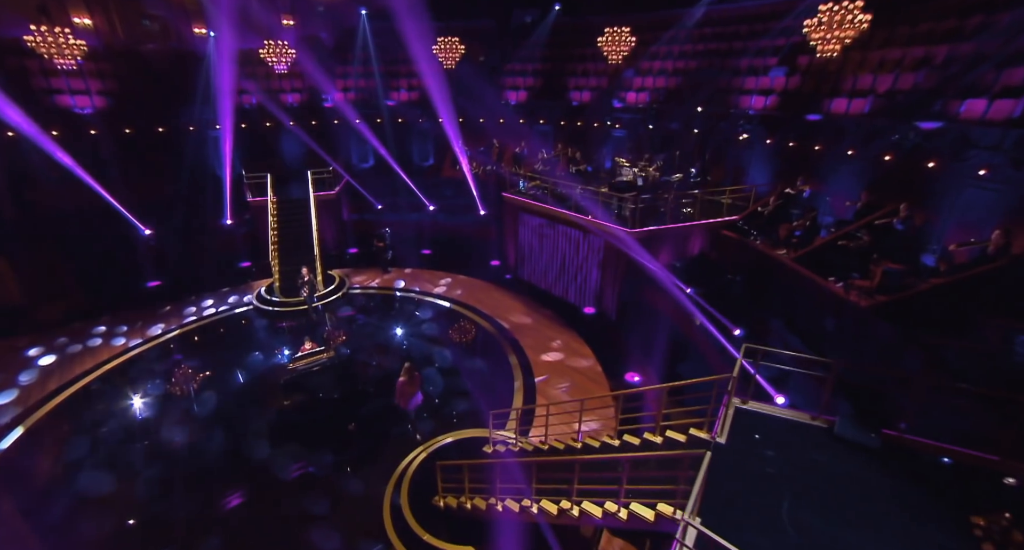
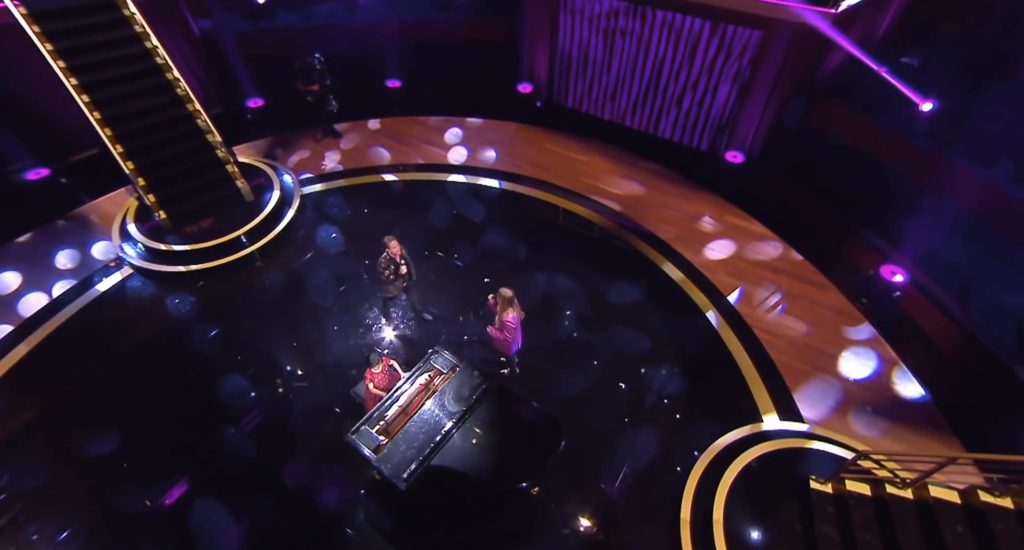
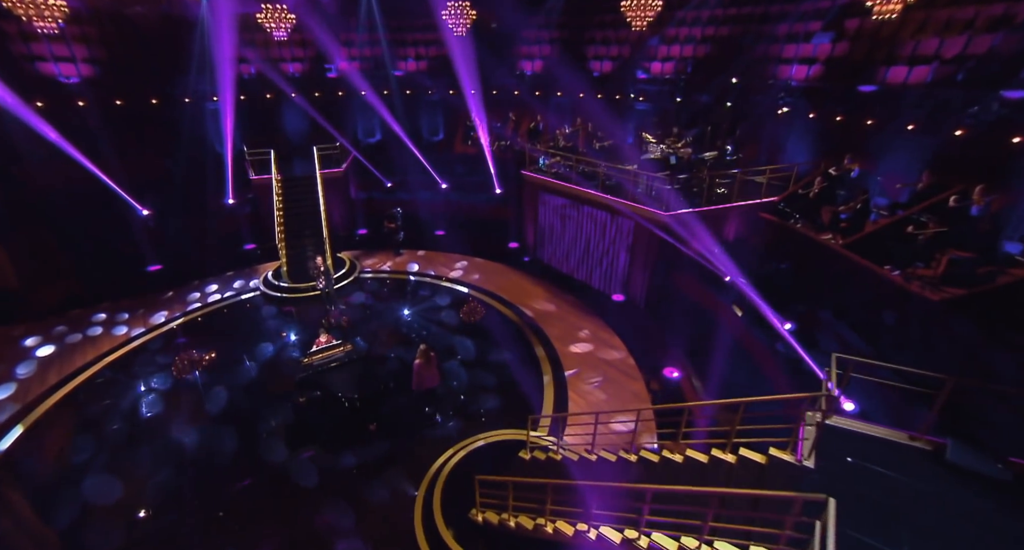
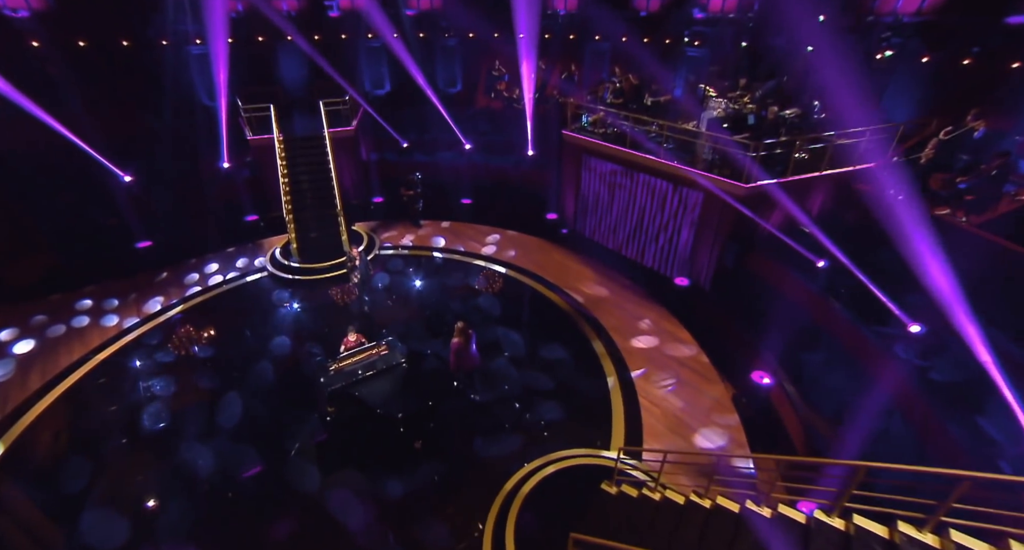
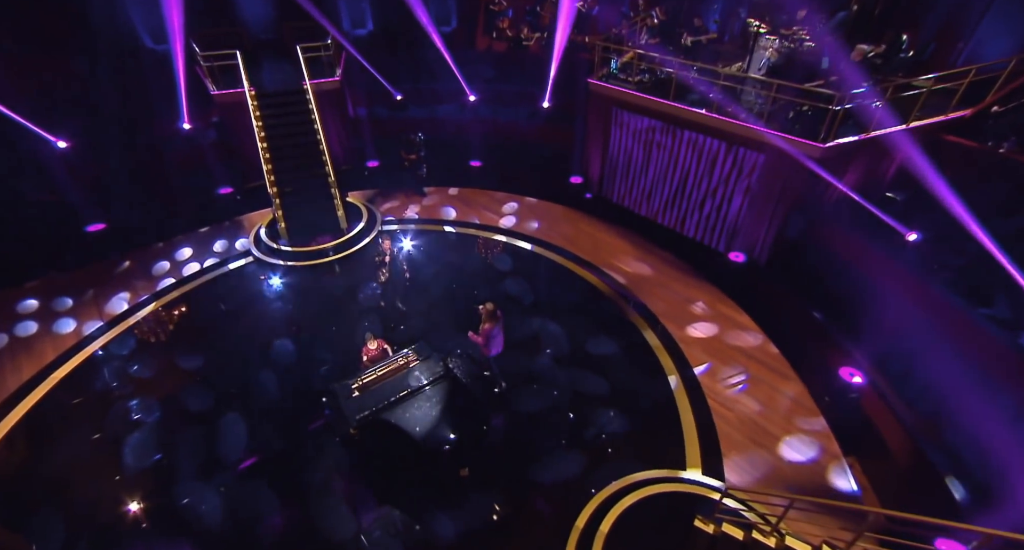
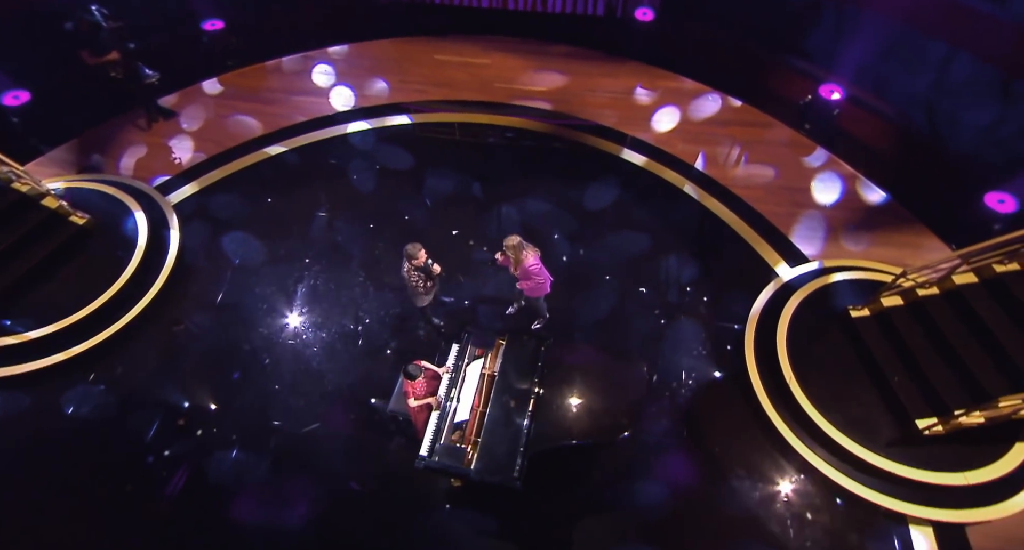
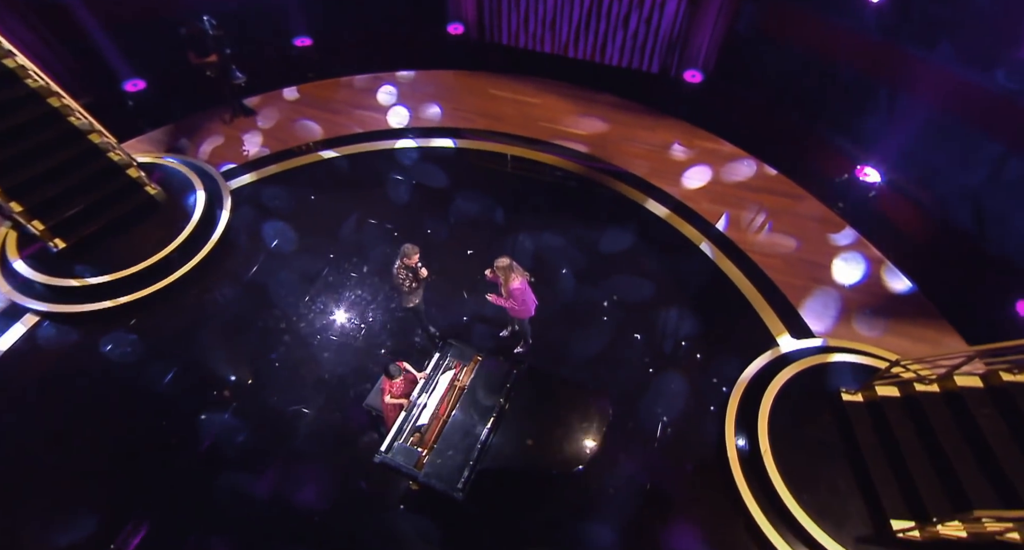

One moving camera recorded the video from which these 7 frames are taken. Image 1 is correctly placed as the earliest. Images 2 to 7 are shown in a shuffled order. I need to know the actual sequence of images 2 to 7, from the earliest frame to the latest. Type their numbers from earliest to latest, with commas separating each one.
3, 4, 5, 2, 7, 6
